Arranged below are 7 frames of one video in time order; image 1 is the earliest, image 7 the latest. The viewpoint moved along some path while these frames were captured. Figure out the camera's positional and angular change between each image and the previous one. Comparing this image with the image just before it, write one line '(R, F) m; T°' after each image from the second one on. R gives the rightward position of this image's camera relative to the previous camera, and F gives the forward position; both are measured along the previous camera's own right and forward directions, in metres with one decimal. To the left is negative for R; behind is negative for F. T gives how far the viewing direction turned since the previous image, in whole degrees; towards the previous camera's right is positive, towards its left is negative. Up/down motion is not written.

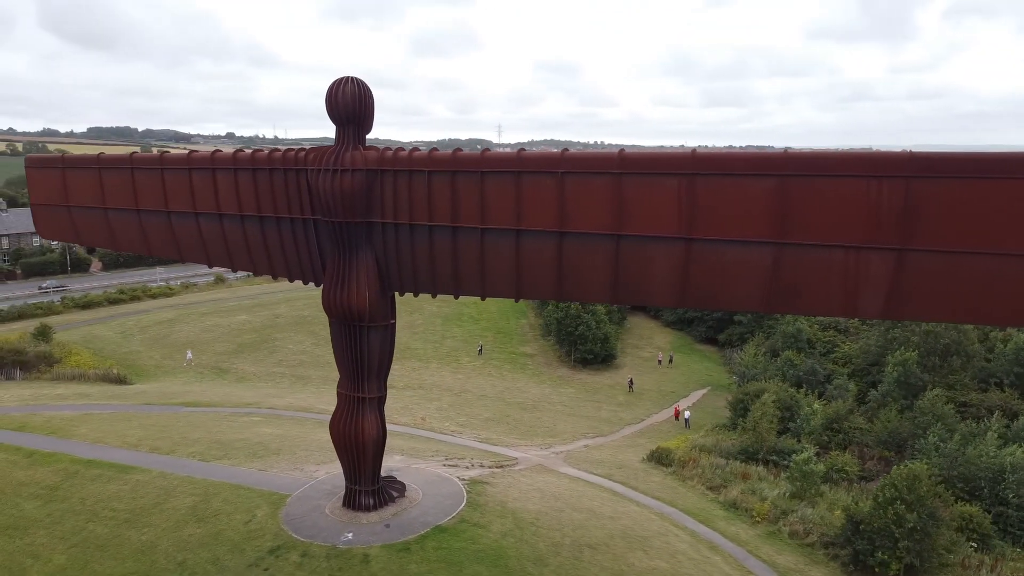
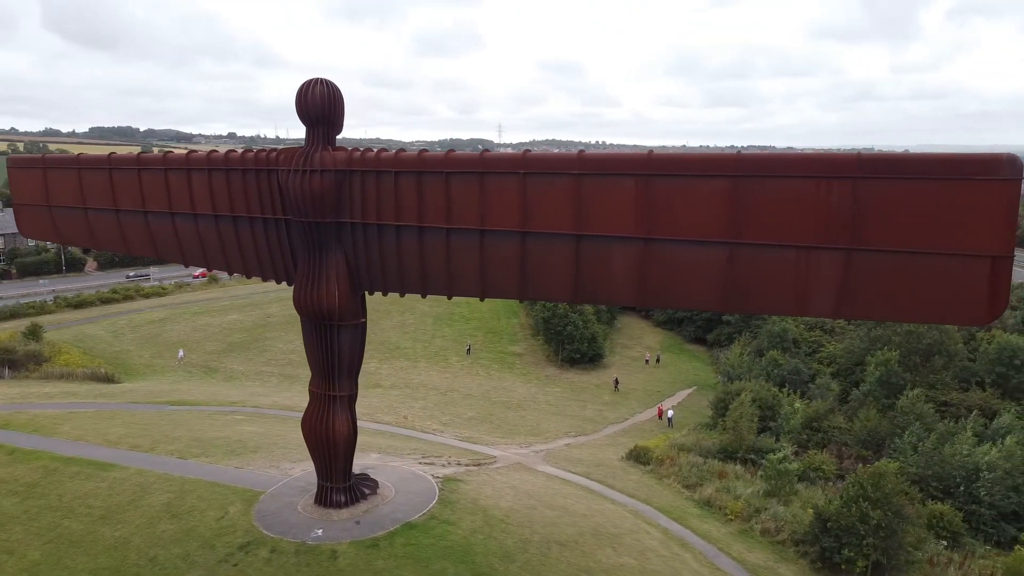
(+0.7, -0.2) m; 0°
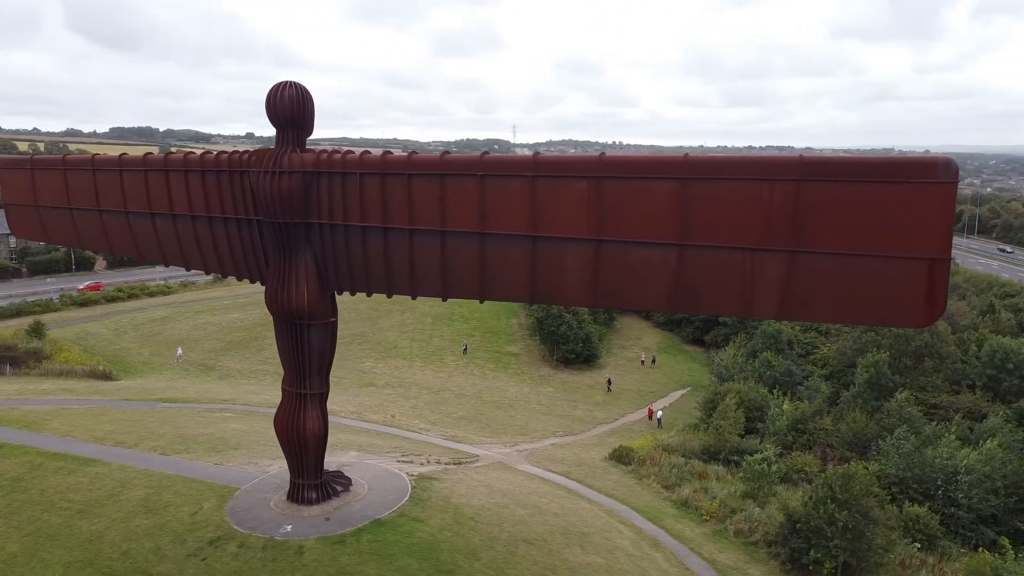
(+1.0, -0.2) m; -1°
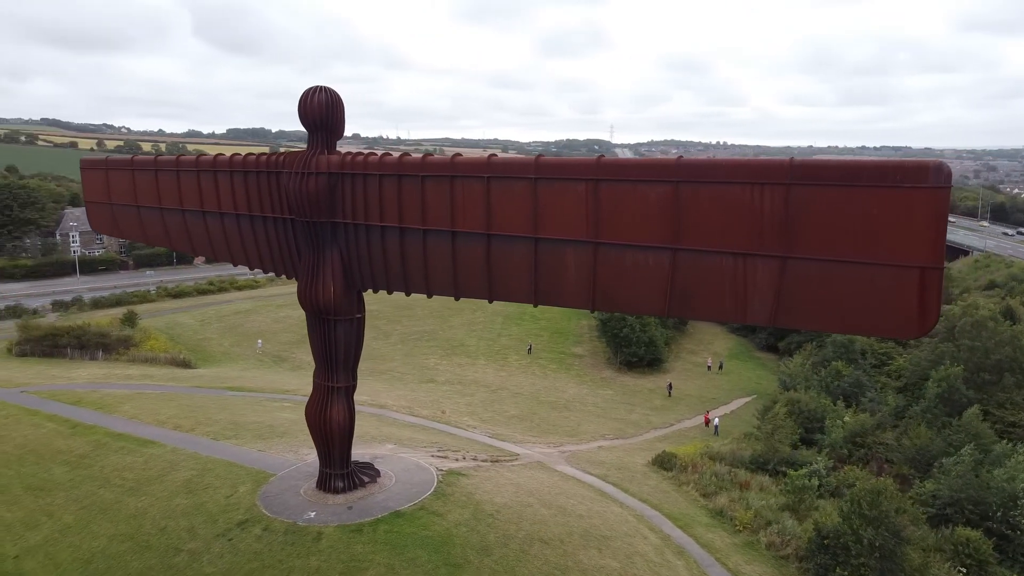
(+1.6, -0.1) m; -7°
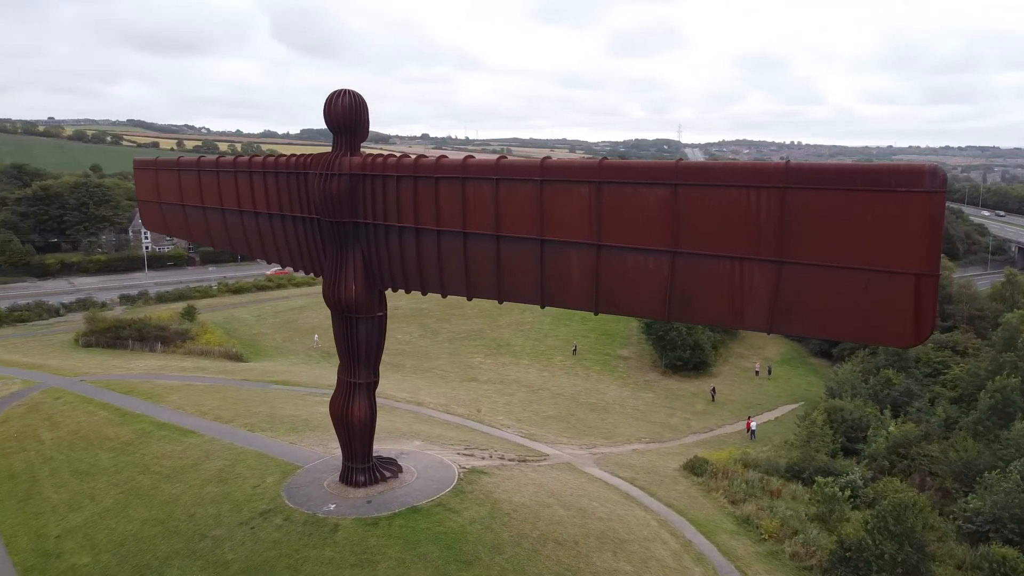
(+1.0, -0.1) m; -5°
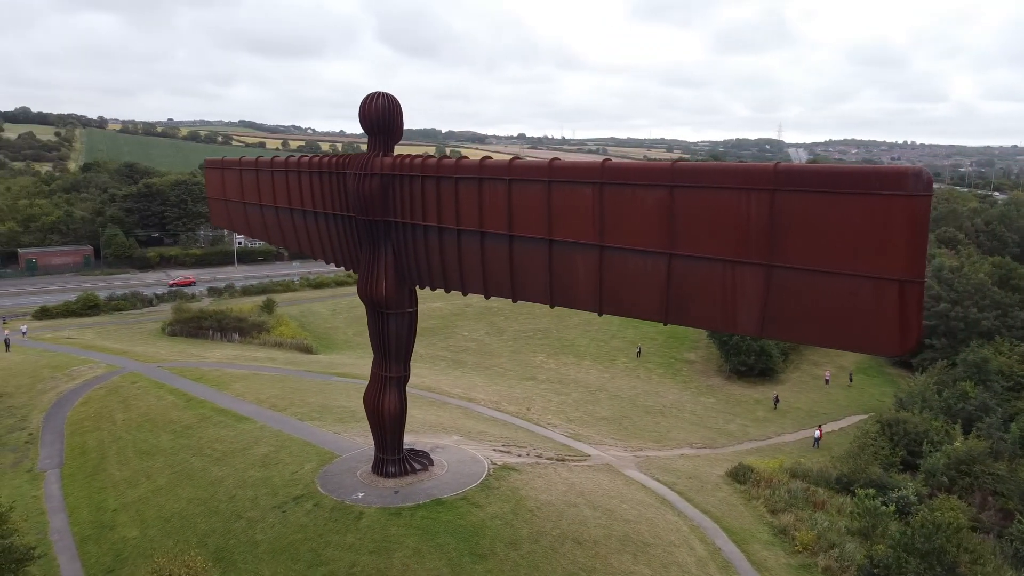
(+1.4, -0.1) m; -7°
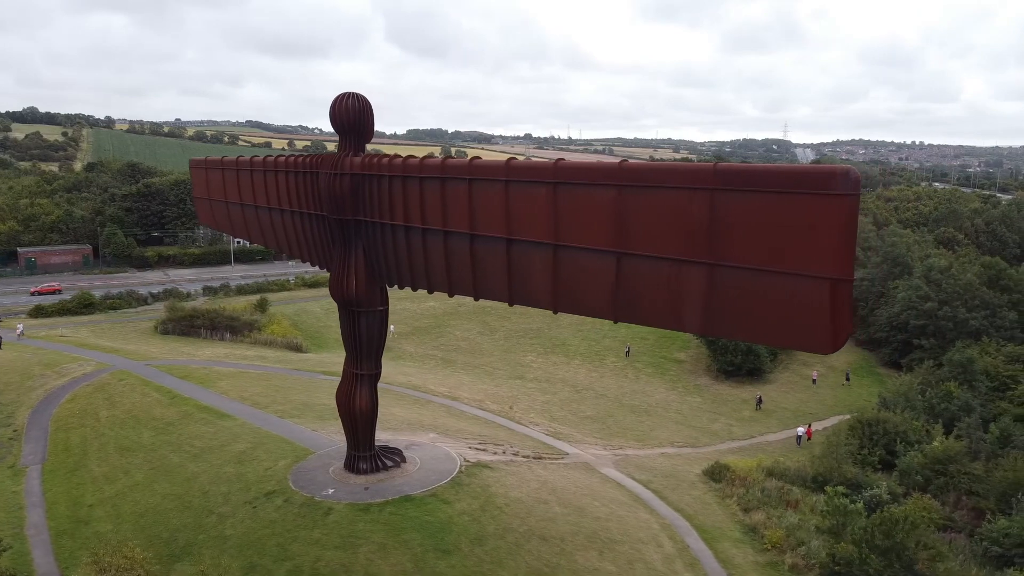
(+0.8, -0.2) m; 0°
